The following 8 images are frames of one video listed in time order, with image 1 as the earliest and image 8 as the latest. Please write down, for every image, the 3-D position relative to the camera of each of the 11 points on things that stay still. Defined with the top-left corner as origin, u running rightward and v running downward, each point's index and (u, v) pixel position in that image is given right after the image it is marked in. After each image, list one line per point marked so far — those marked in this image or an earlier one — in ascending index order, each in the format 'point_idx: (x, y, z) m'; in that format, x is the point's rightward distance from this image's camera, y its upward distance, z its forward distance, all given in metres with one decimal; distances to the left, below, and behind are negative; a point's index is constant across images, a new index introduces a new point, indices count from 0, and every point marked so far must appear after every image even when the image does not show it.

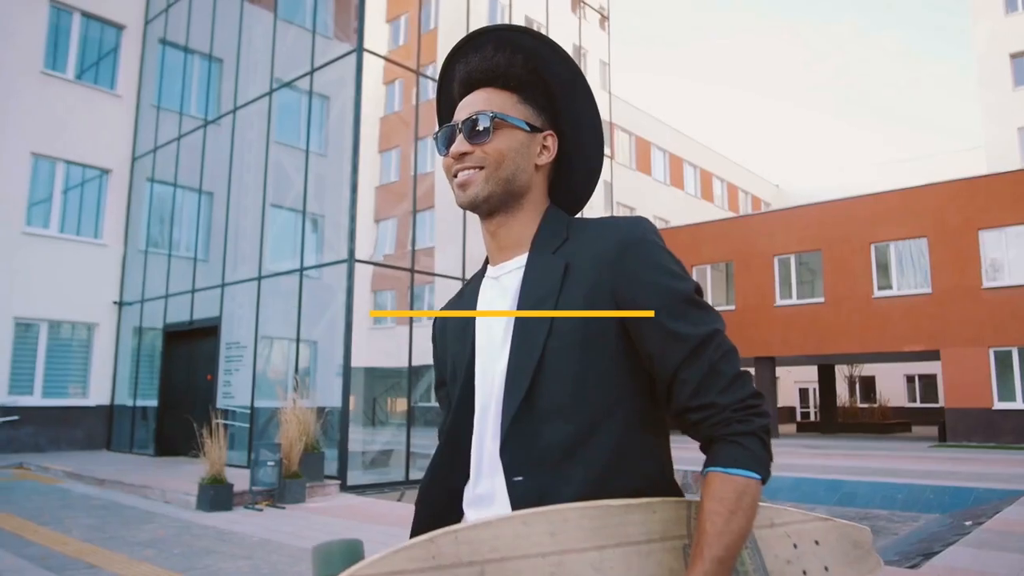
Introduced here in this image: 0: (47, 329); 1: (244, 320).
0: (-9.5, -0.9, +15.2) m
1: (-4.6, -0.6, +13.2) m
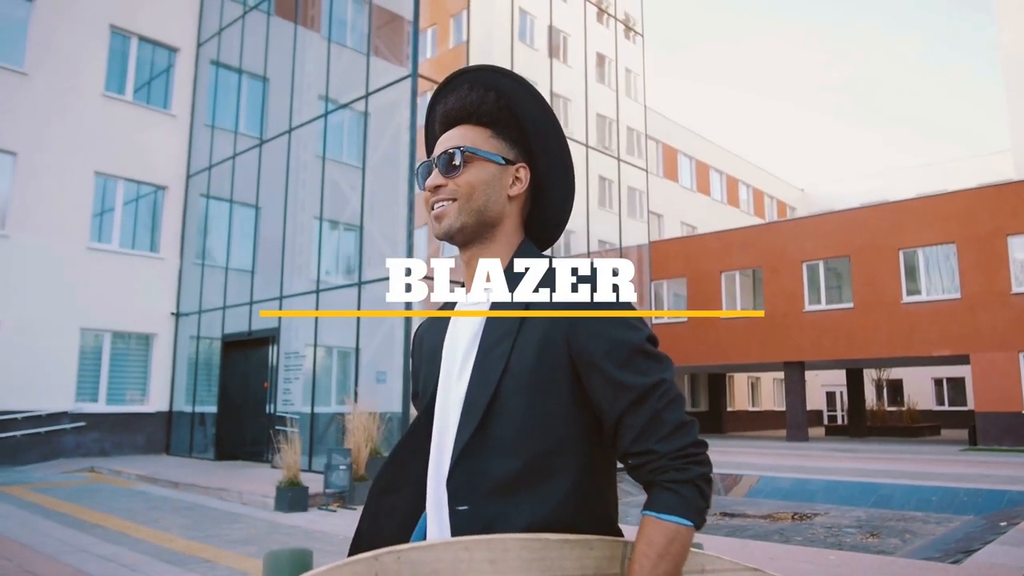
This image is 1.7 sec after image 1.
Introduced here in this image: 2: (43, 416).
0: (-8.7, -1.1, +16.0) m
1: (-3.8, -0.8, +13.8) m
2: (-9.3, -2.5, +14.7) m
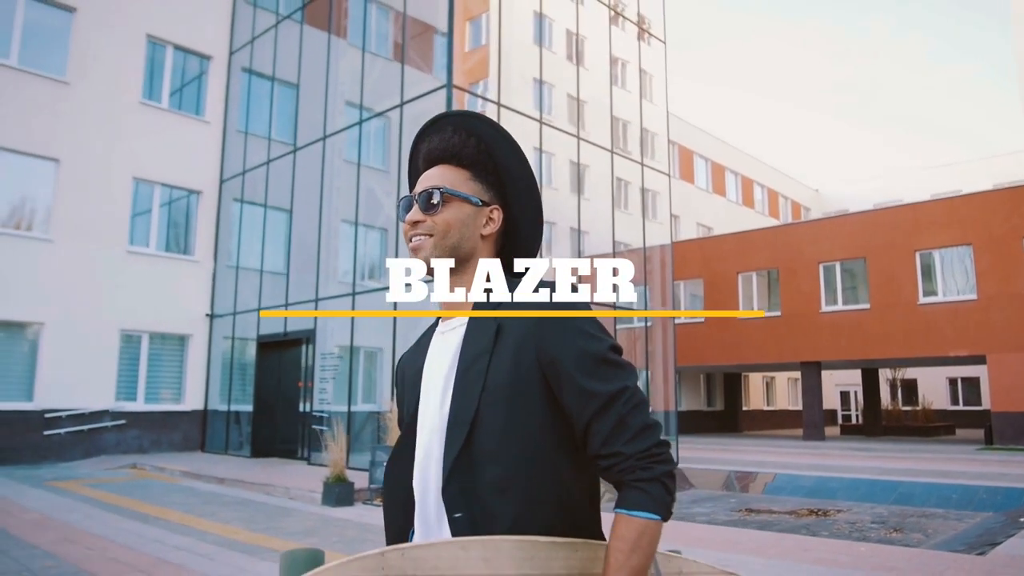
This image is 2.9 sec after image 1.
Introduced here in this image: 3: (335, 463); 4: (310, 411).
0: (-8.1, -1.2, +16.5) m
1: (-3.3, -0.8, +14.3) m
2: (-8.8, -2.6, +15.2) m
3: (-2.3, -2.3, +9.7) m
4: (-4.0, -2.4, +14.6) m
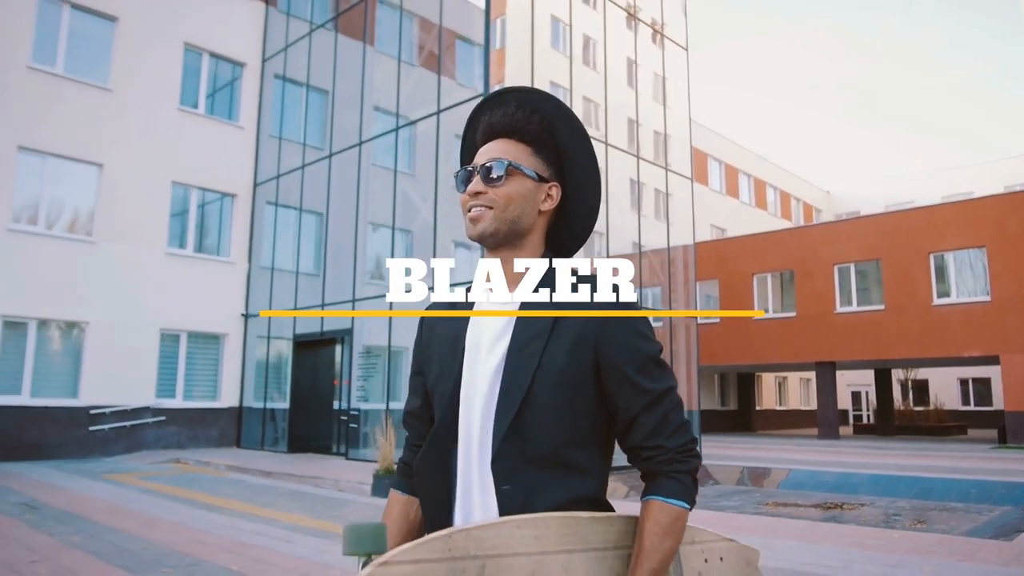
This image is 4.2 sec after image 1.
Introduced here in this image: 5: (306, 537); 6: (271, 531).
0: (-7.5, -1.2, +17.0) m
1: (-2.7, -0.9, +14.8) m
2: (-8.2, -2.6, +15.7) m
3: (-1.7, -2.3, +10.2) m
4: (-3.4, -2.4, +15.1) m
5: (-2.0, -2.4, +7.1) m
6: (-2.4, -2.4, +7.4) m
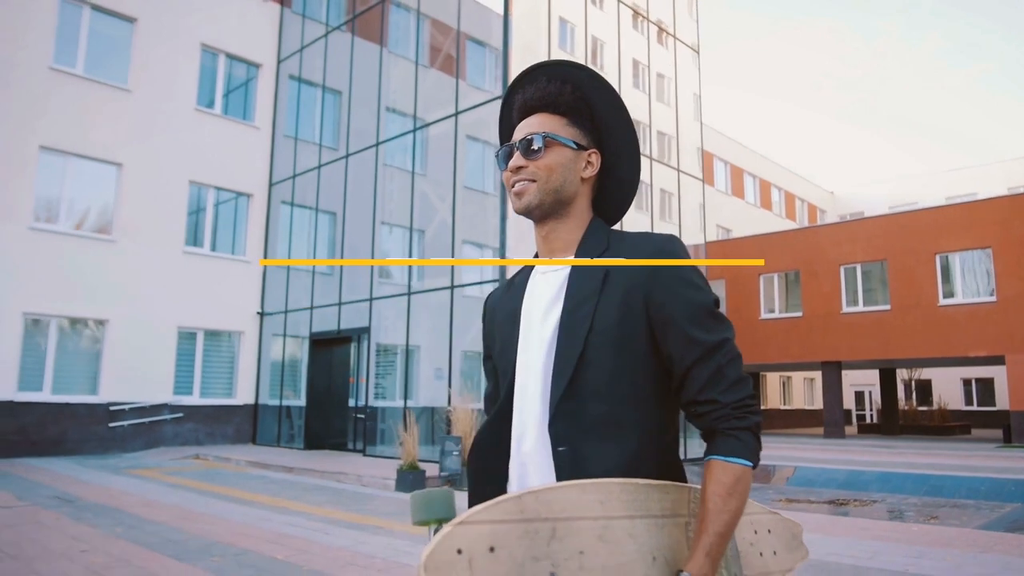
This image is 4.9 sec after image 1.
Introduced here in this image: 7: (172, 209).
0: (-7.2, -1.2, +17.2) m
1: (-2.4, -0.8, +15.0) m
2: (-7.9, -2.6, +15.9) m
3: (-1.4, -2.3, +10.4) m
4: (-3.1, -2.4, +15.3) m
5: (-1.7, -2.4, +7.3) m
6: (-2.1, -2.4, +7.6) m
7: (-7.7, +1.8, +16.8) m
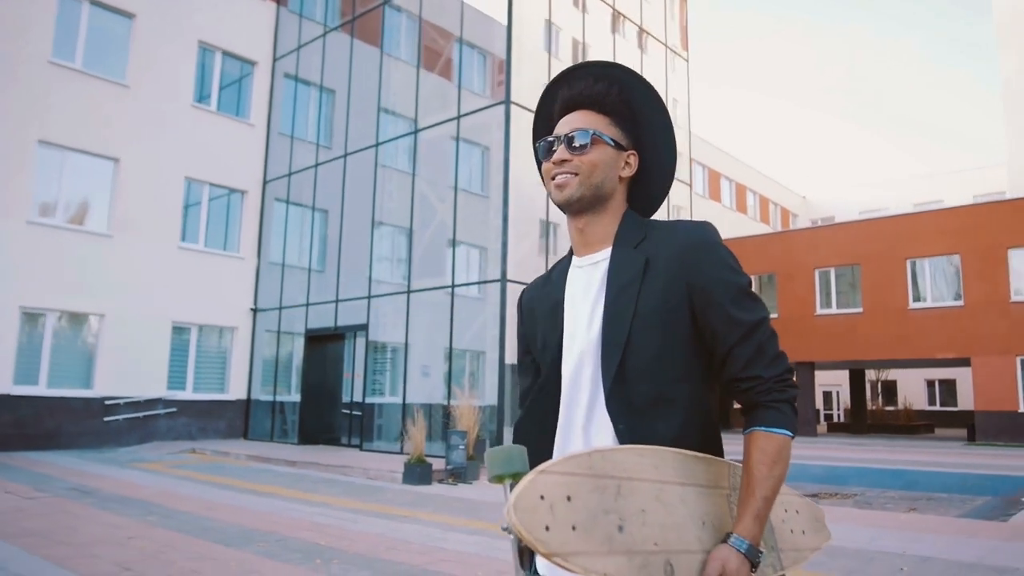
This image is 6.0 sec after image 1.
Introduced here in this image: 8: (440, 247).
0: (-7.4, -1.1, +17.3) m
1: (-2.5, -0.8, +15.3) m
2: (-8.0, -2.5, +16.0) m
3: (-1.4, -2.3, +10.7) m
4: (-3.2, -2.4, +15.6) m
5: (-1.5, -2.4, +7.7) m
6: (-1.9, -2.4, +7.9) m
7: (-7.9, +1.9, +16.9) m
8: (-1.4, +0.9, +14.7) m
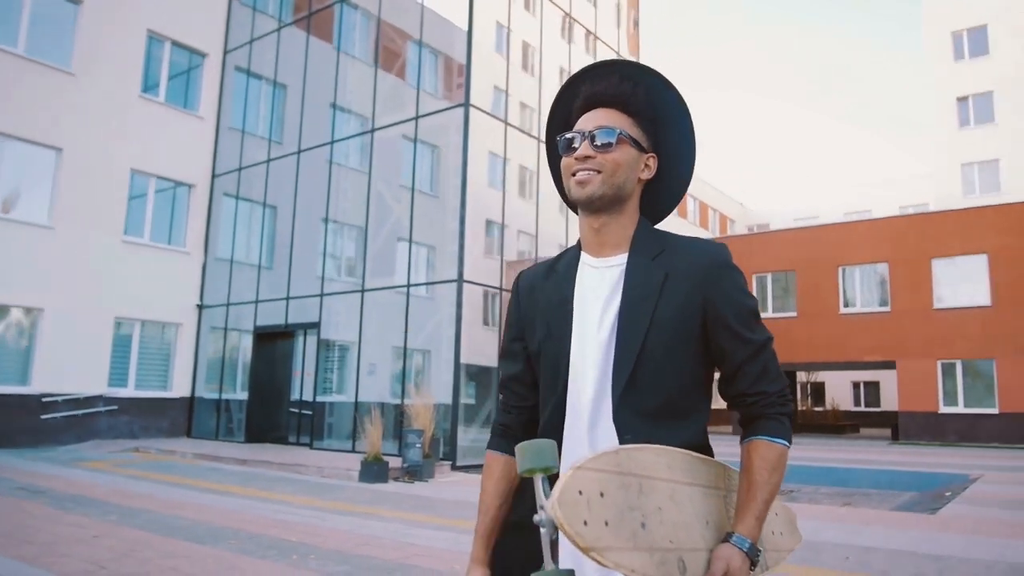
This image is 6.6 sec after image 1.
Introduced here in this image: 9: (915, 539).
0: (-8.5, -0.9, +16.9) m
1: (-3.5, -0.8, +15.2) m
2: (-9.1, -2.3, +15.5) m
3: (-2.0, -2.3, +10.8) m
4: (-4.2, -2.3, +15.5) m
5: (-1.9, -2.4, +7.8) m
6: (-2.3, -2.4, +8.0) m
7: (-8.9, +2.0, +16.4) m
8: (-2.3, +0.9, +14.7) m
9: (+3.7, -2.3, +6.8) m
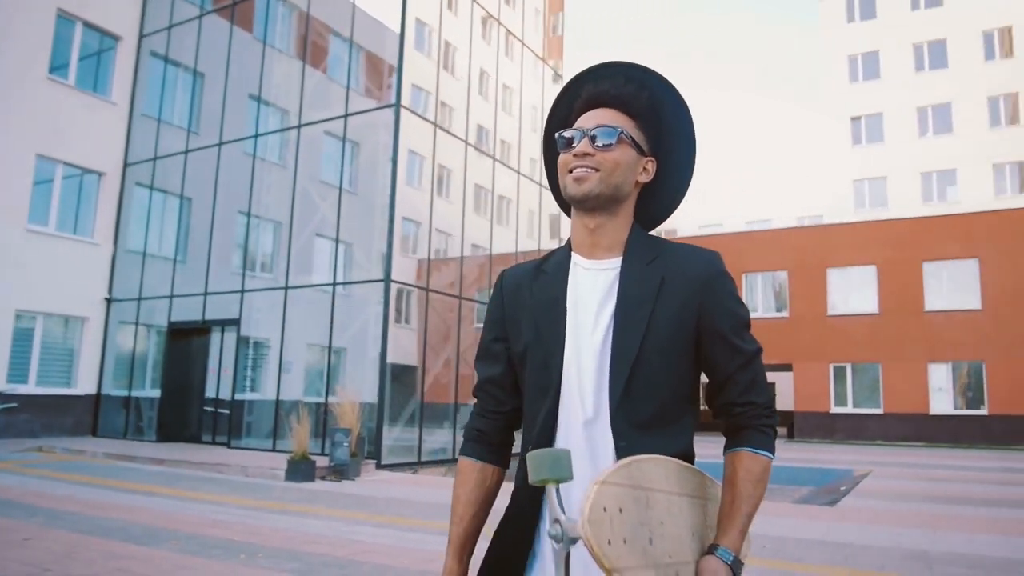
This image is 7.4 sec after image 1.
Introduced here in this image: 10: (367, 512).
0: (-10.2, -0.7, +16.0) m
1: (-5.0, -0.7, +15.0) m
2: (-10.6, -2.1, +14.6) m
3: (-3.1, -2.3, +10.8) m
4: (-5.8, -2.2, +15.2) m
5: (-2.6, -2.4, +7.8) m
6: (-3.1, -2.4, +7.9) m
7: (-10.5, +2.2, +15.5) m
8: (-3.8, +0.9, +14.6) m
9: (+3.1, -2.4, +7.5) m
10: (-1.6, -2.5, +8.1) m
